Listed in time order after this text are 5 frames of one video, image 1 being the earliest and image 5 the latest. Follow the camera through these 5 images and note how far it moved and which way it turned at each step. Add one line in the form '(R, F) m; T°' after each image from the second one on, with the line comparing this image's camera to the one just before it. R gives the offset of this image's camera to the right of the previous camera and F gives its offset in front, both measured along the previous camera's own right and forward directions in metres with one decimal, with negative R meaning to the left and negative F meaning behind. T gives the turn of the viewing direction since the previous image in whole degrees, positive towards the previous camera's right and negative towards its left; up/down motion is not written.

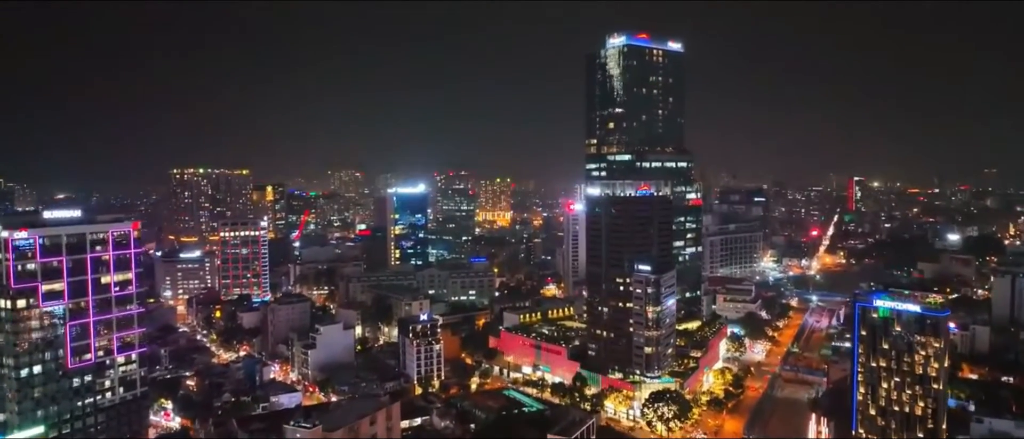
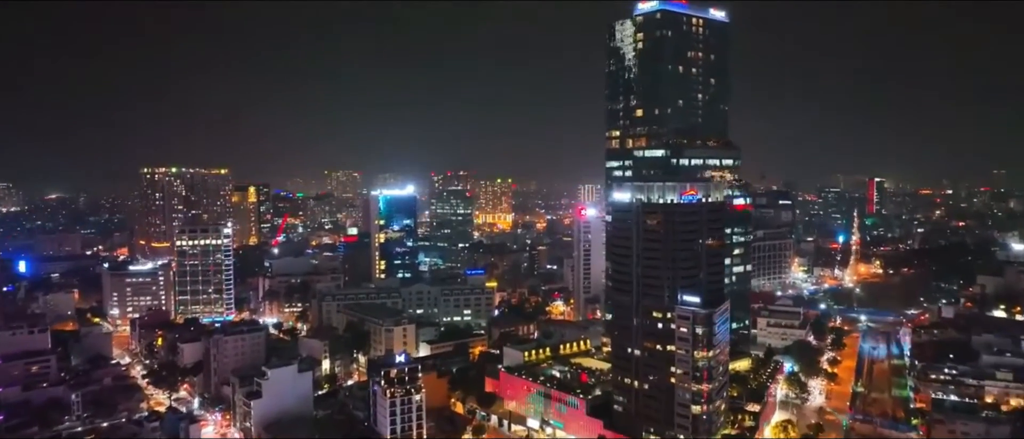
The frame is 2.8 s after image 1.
(0.0, +3.5) m; 0°
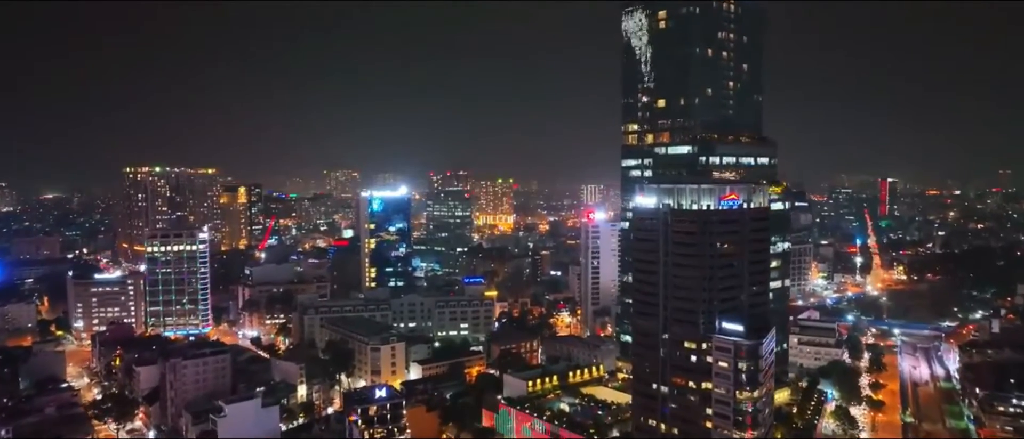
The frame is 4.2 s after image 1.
(0.0, +1.9) m; 0°
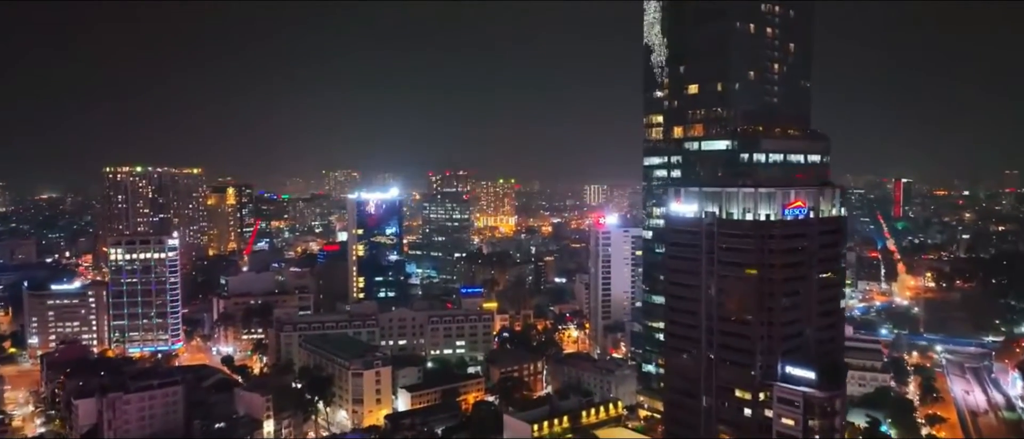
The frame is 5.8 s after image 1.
(0.0, +2.0) m; 0°
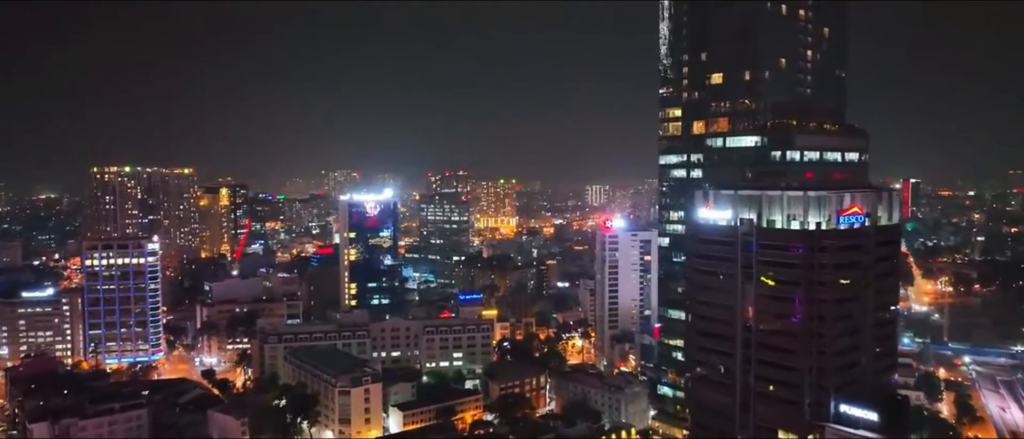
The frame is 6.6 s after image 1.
(0.0, +1.1) m; 0°
